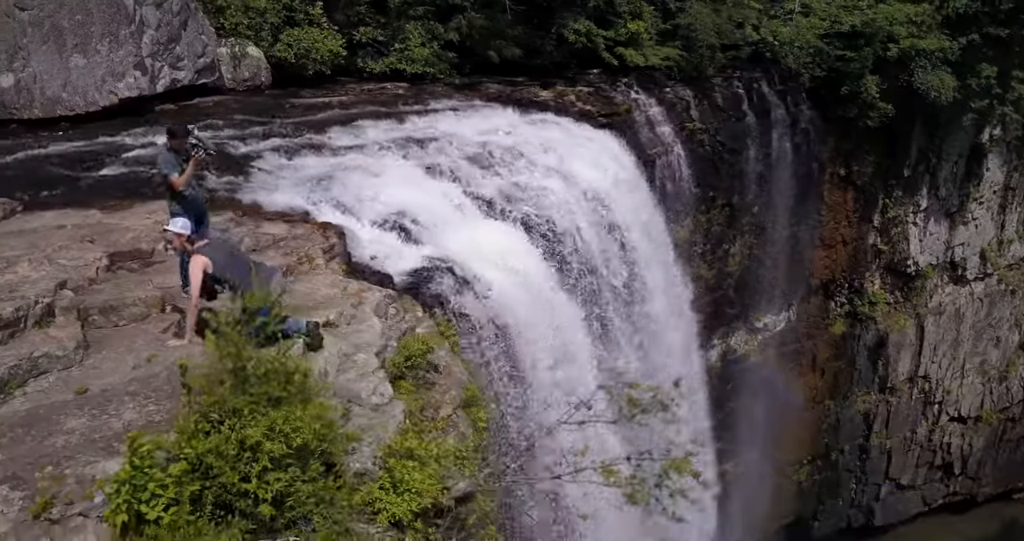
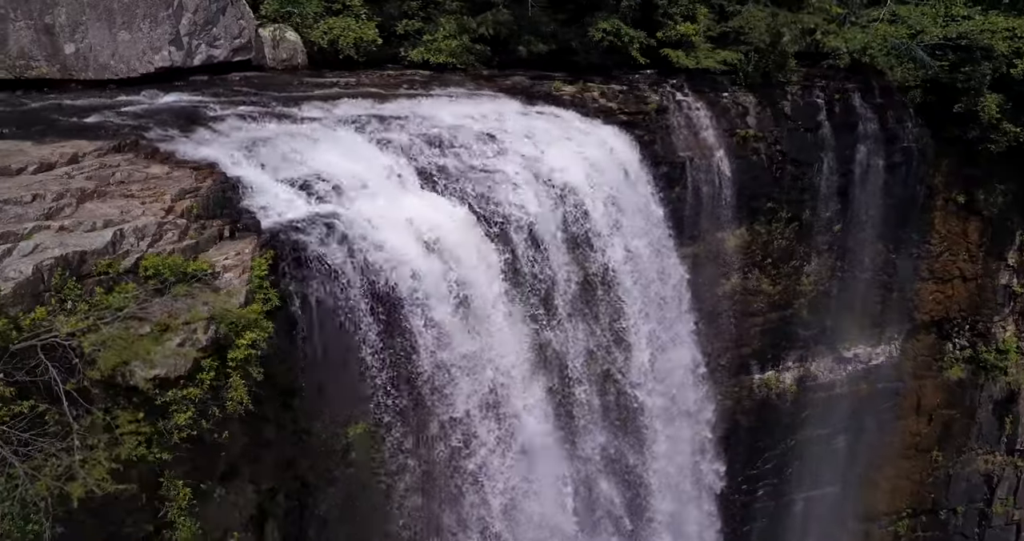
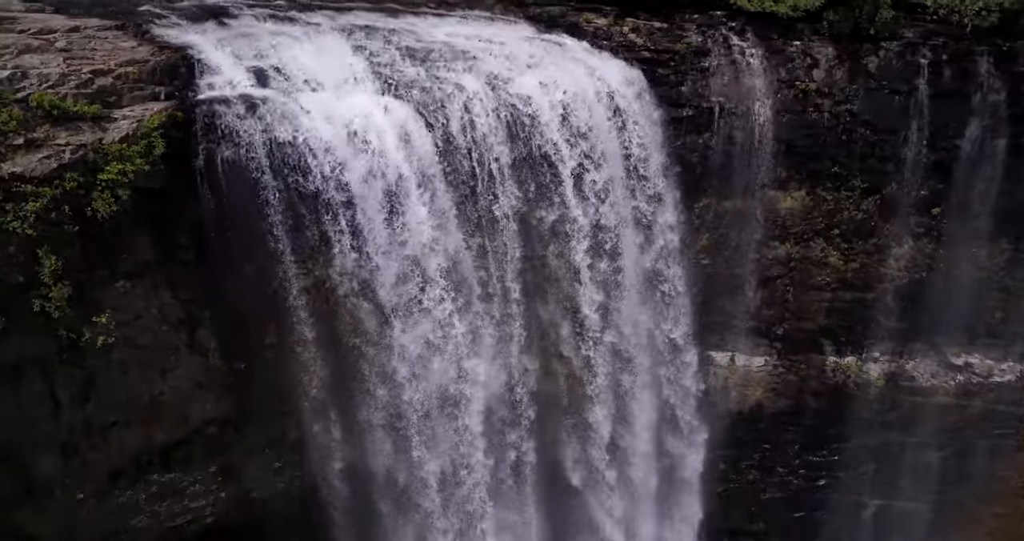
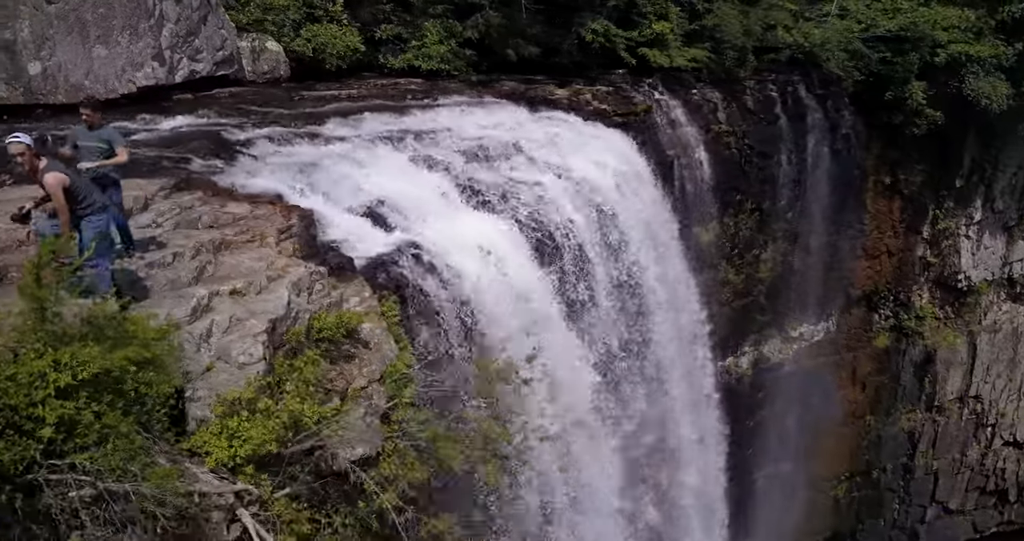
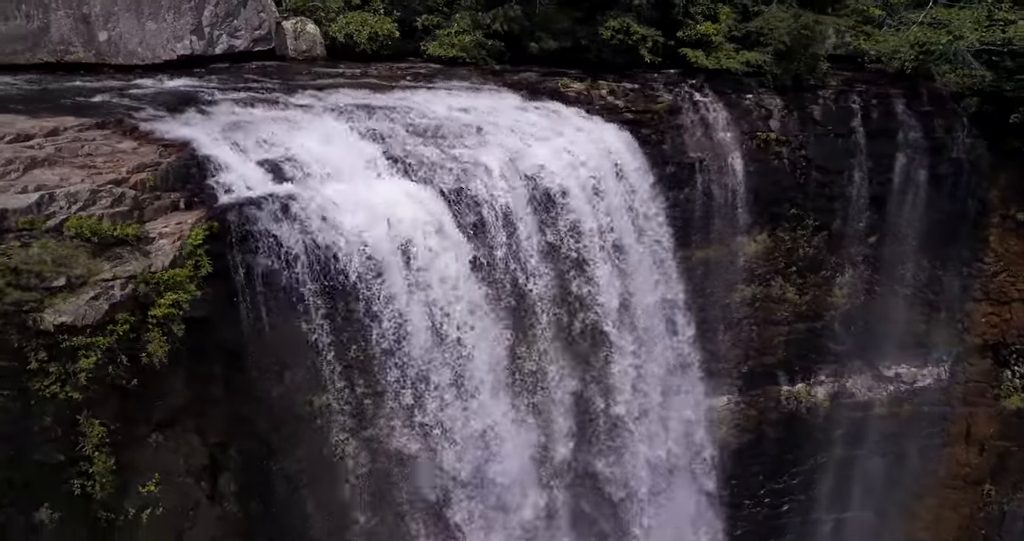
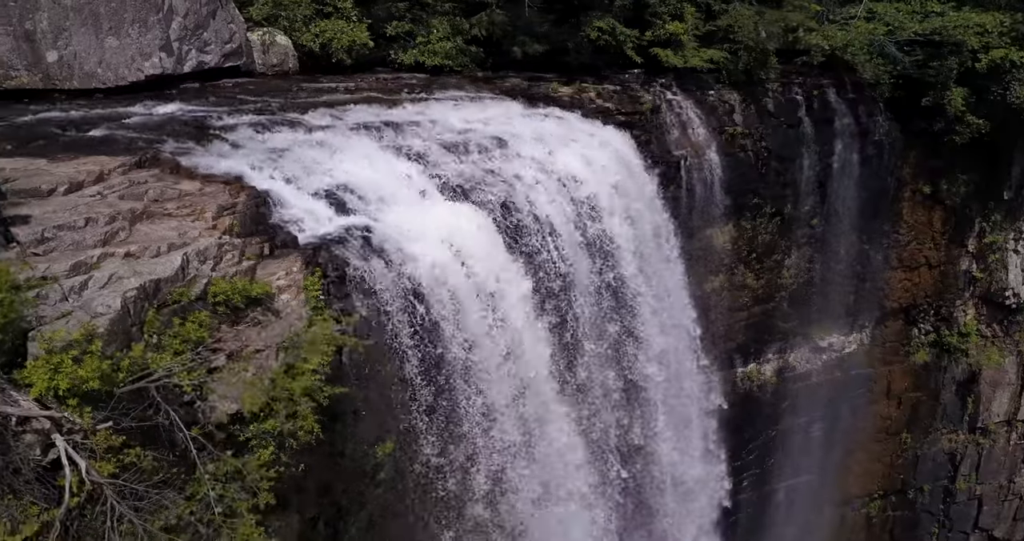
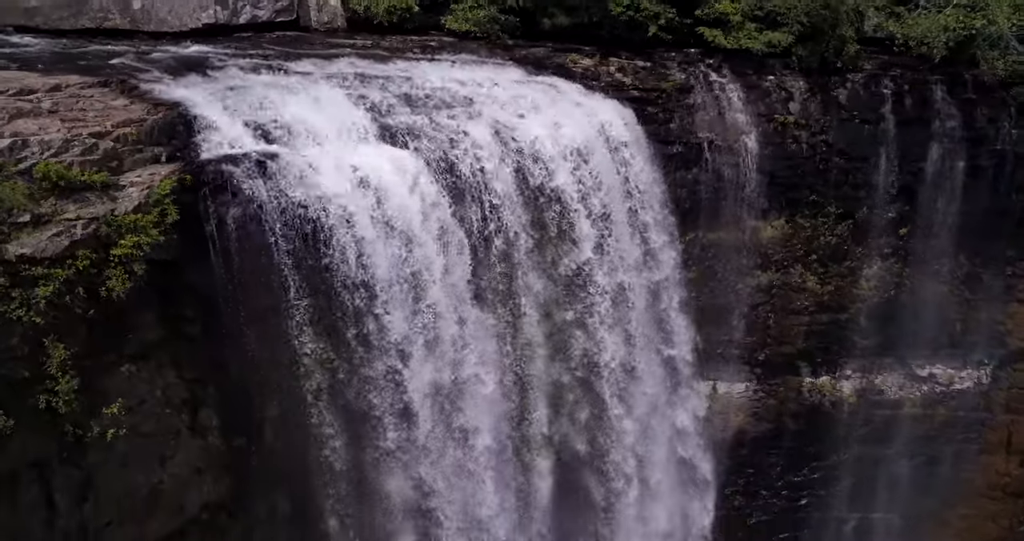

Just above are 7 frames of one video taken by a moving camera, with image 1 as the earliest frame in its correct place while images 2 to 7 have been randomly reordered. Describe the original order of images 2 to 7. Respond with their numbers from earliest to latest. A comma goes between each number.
4, 6, 2, 5, 7, 3
